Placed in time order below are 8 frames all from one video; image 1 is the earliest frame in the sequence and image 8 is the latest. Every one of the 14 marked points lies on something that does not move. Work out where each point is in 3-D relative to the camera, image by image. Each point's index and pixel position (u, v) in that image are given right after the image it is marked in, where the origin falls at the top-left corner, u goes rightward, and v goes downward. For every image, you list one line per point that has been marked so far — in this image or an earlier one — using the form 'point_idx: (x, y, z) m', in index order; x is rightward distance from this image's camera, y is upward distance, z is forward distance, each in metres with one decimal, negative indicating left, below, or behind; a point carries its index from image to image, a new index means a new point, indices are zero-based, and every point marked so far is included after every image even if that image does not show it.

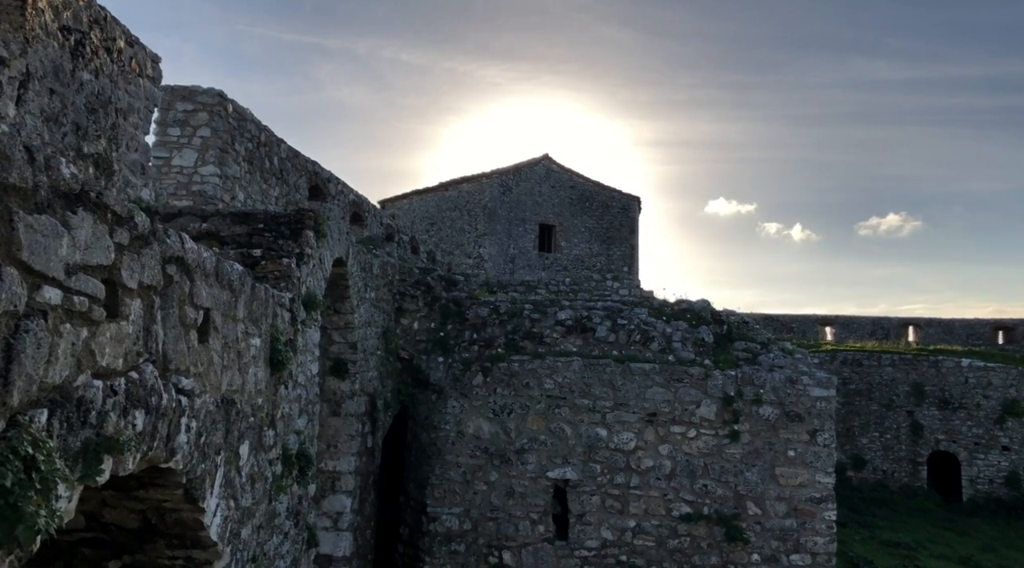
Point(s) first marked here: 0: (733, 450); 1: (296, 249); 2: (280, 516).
0: (+2.2, -1.6, +7.3) m
1: (-1.4, +0.2, +4.7) m
2: (-1.2, -1.2, +3.9) m
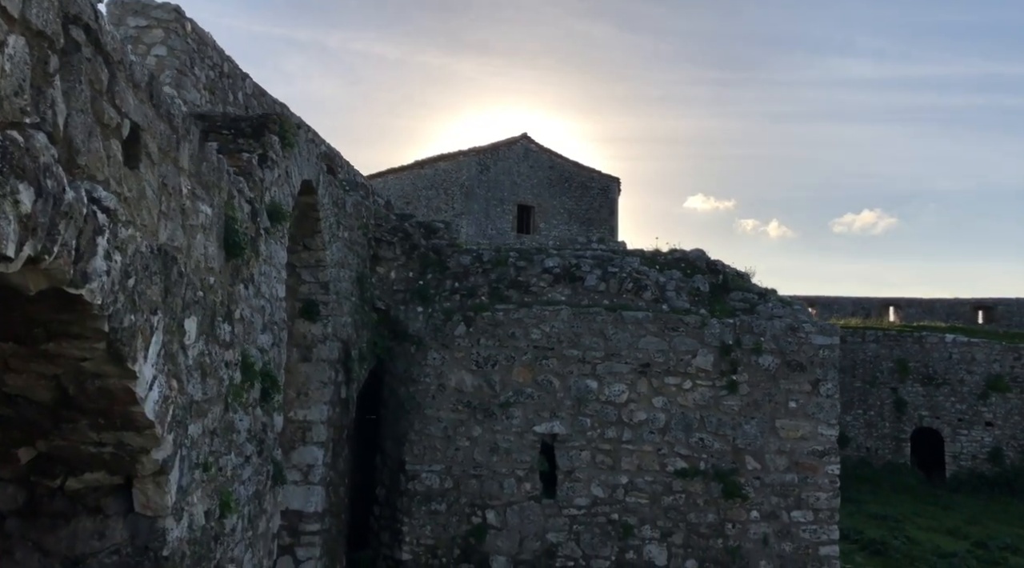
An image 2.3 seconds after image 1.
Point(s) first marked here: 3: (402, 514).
0: (+2.1, -1.1, +6.9) m
1: (-1.4, +0.8, +4.1) m
2: (-1.2, -0.7, +3.4) m
3: (-1.1, -2.2, +7.0) m
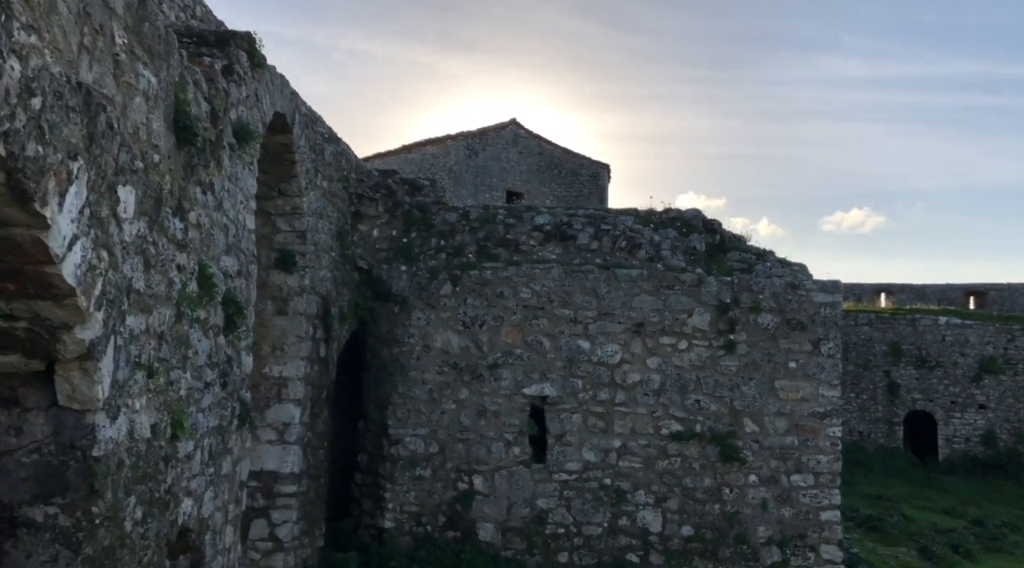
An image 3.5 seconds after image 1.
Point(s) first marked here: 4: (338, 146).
0: (+2.0, -0.7, +6.7) m
1: (-1.5, +1.2, +3.8) m
2: (-1.3, -0.3, +3.0) m
3: (-1.2, -1.8, +6.7) m
4: (-1.6, +1.3, +6.7) m
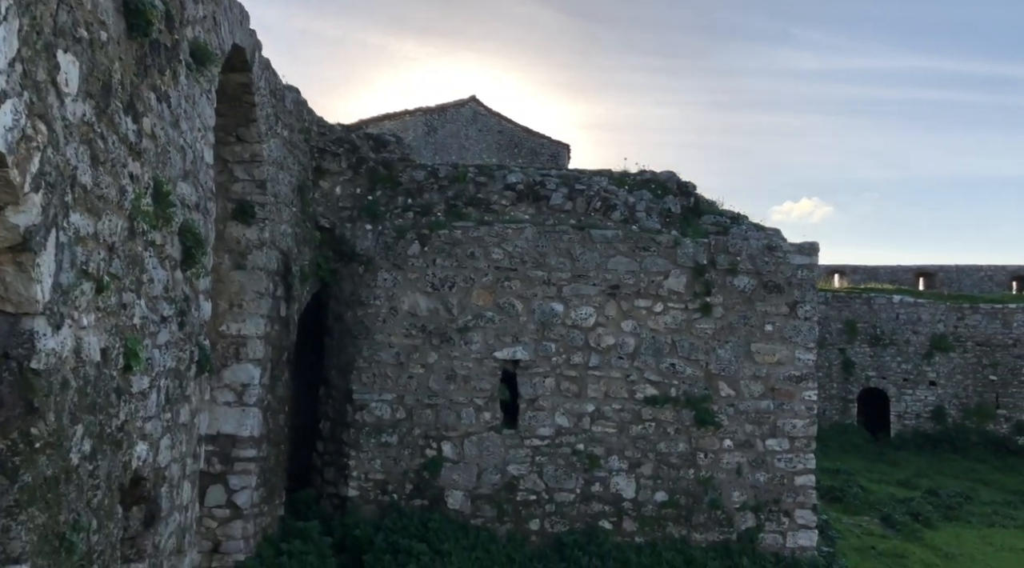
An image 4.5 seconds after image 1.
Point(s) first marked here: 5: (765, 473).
0: (+1.7, -0.4, +6.5) m
1: (-1.5, +1.5, +3.4) m
2: (-1.3, 0.0, +2.7) m
3: (-1.4, -1.4, +6.4) m
4: (-1.8, +1.6, +6.4) m
5: (+2.2, -1.6, +6.4) m
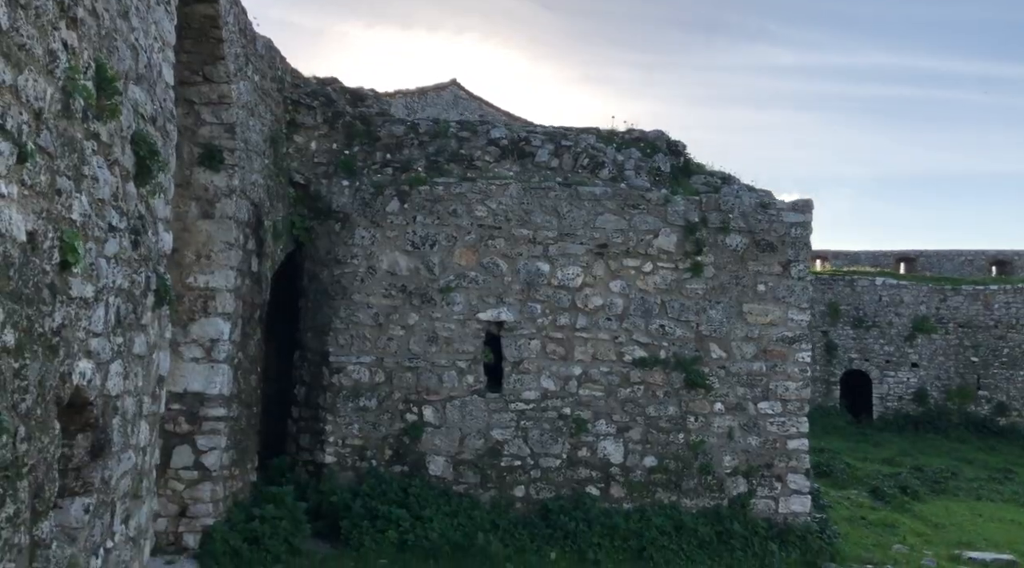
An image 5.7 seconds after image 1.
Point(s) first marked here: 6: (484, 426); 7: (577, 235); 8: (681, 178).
0: (+1.6, 0.0, +6.3) m
1: (-1.6, +1.8, +3.1) m
2: (-1.4, +0.3, +2.4) m
3: (-1.6, -1.1, +6.1) m
4: (-2.0, +2.0, +6.0) m
5: (+2.1, -1.3, +6.2) m
6: (-0.2, -1.2, +6.1) m
7: (+0.6, +0.4, +6.4) m
8: (+1.5, +1.0, +6.7) m
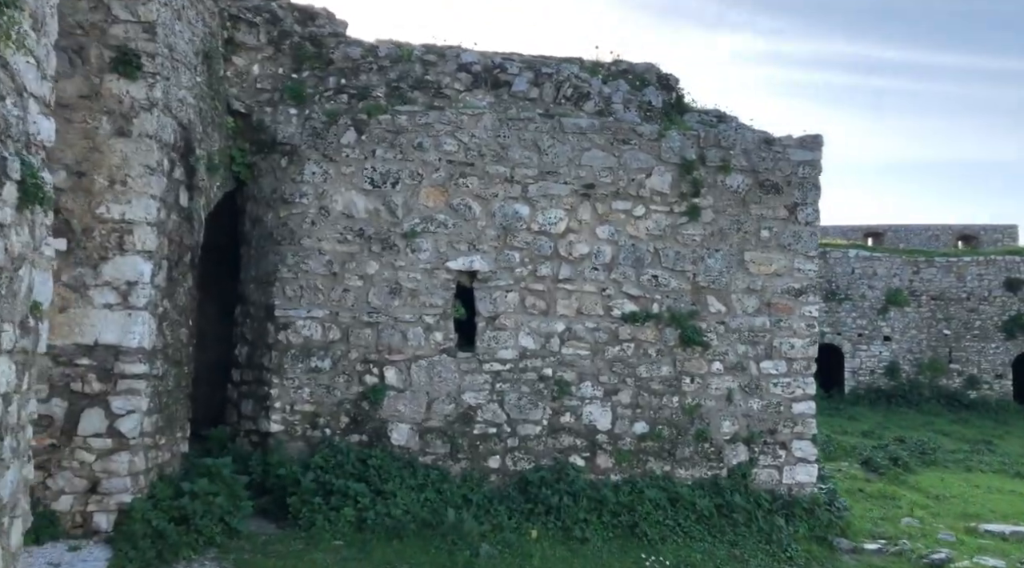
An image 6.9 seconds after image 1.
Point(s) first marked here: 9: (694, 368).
0: (+1.4, +0.4, +5.6) m
1: (-1.6, +2.2, +2.2) m
2: (-1.3, +0.7, +1.6) m
3: (-1.7, -0.6, +5.3) m
4: (-2.1, +2.4, +5.1) m
5: (+1.9, -0.9, +5.6) m
6: (-0.4, -0.8, +5.4) m
7: (+0.4, +0.8, +5.6) m
8: (+1.3, +1.4, +6.0) m
9: (+1.4, -0.6, +5.6) m
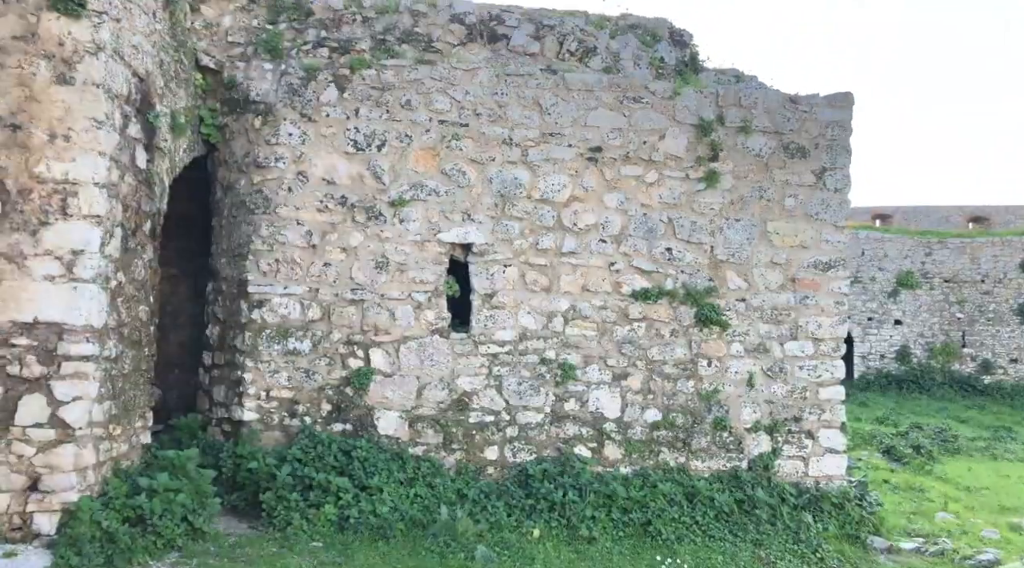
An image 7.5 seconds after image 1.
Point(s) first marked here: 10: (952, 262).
0: (+1.4, +0.6, +5.1) m
1: (-1.6, +2.3, +1.7) m
2: (-1.3, +0.8, +1.1) m
3: (-1.7, -0.5, +4.8) m
4: (-2.1, +2.6, +4.6) m
5: (+1.9, -0.7, +5.1) m
6: (-0.4, -0.6, +4.9) m
7: (+0.4, +1.0, +5.1) m
8: (+1.3, +1.6, +5.4) m
9: (+1.4, -0.5, +5.0) m
10: (+9.6, +0.5, +16.1) m
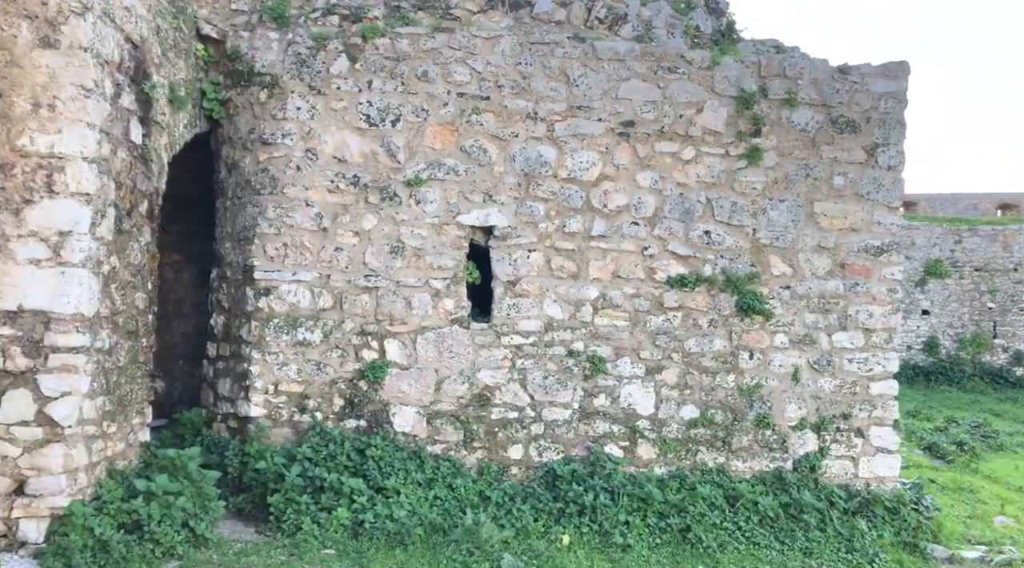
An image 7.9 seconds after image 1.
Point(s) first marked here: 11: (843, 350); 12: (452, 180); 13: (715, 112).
0: (+1.5, +0.7, +4.7) m
1: (-1.5, +2.3, +1.3) m
2: (-1.3, +0.8, +0.7) m
3: (-1.6, -0.4, +4.5) m
4: (-2.0, +2.7, +4.2) m
5: (+2.0, -0.6, +4.7) m
6: (-0.3, -0.5, +4.5) m
7: (+0.5, +1.1, +4.7) m
8: (+1.5, +1.7, +5.0) m
9: (+1.5, -0.4, +4.7) m
10: (+10.0, +0.7, +15.6) m
11: (+2.1, -0.4, +4.7) m
12: (-0.4, +0.7, +4.6) m
13: (+1.3, +1.1, +4.7) m
